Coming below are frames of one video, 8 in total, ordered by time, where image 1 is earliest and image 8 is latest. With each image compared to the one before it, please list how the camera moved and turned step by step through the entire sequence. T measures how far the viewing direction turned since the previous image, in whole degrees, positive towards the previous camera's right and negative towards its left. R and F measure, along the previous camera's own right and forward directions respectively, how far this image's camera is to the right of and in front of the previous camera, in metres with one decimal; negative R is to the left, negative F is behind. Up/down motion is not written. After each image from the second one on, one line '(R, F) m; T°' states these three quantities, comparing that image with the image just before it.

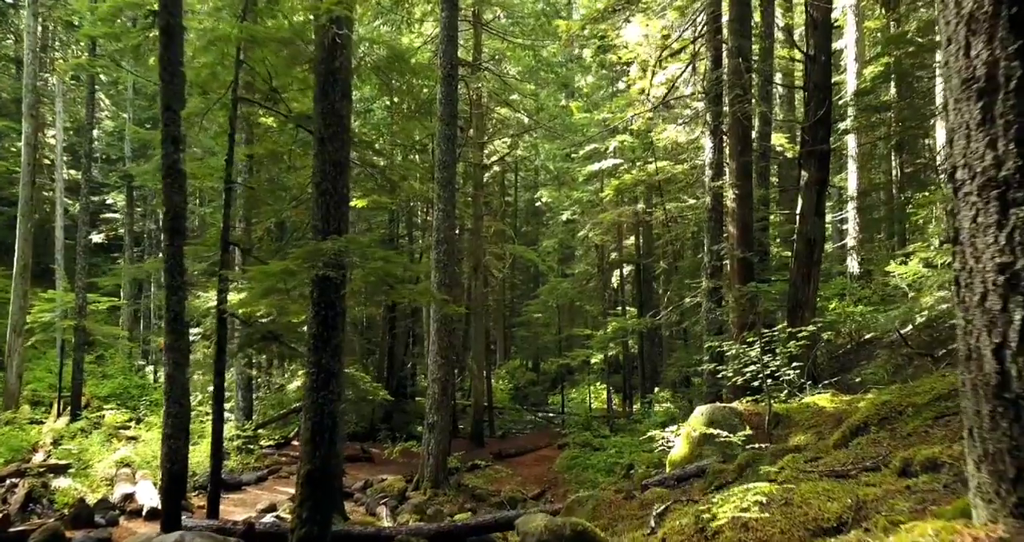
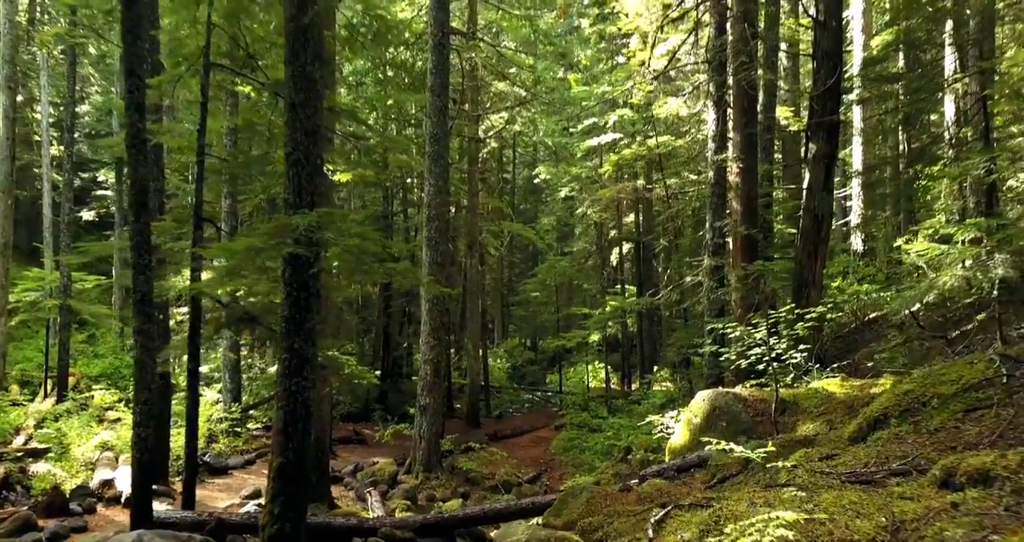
(+0.1, +0.5) m; 0°
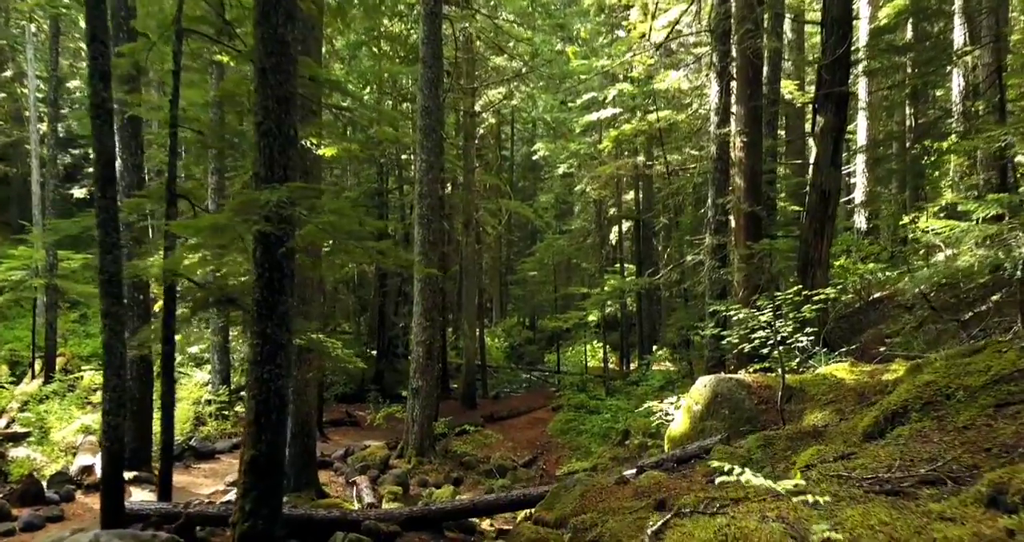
(+0.1, +0.4) m; 0°
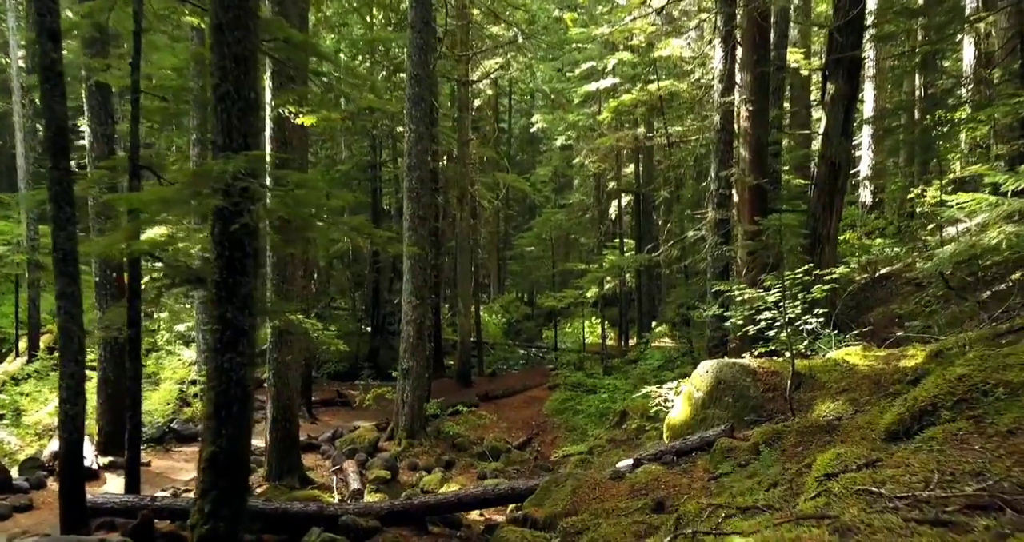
(+0.1, +0.5) m; 0°
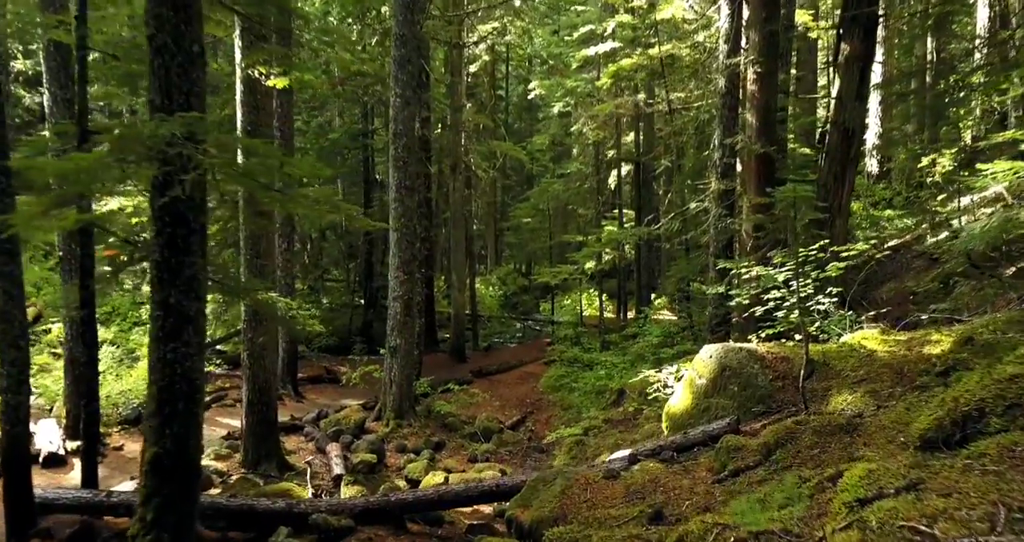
(+0.1, +0.6) m; 0°
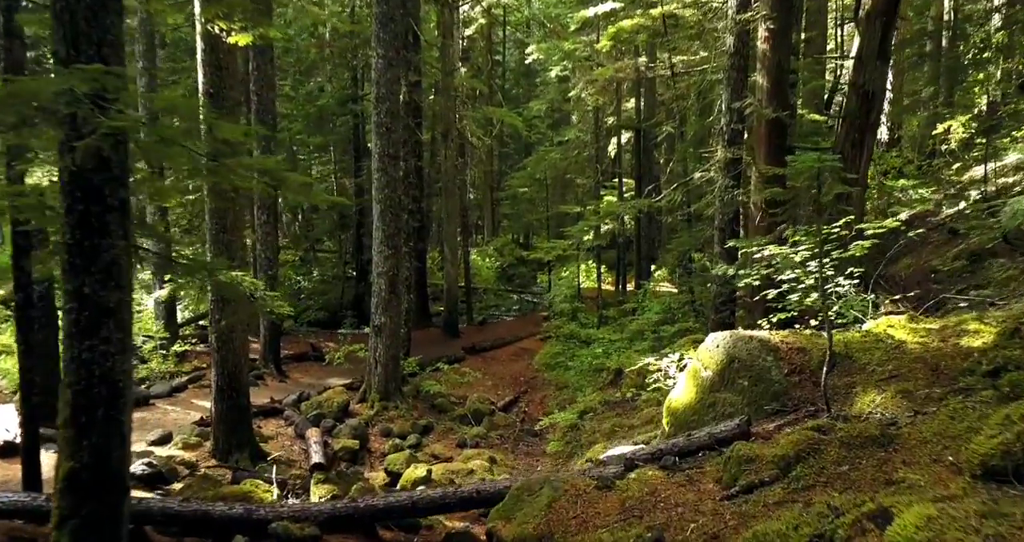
(+0.1, +0.7) m; 0°
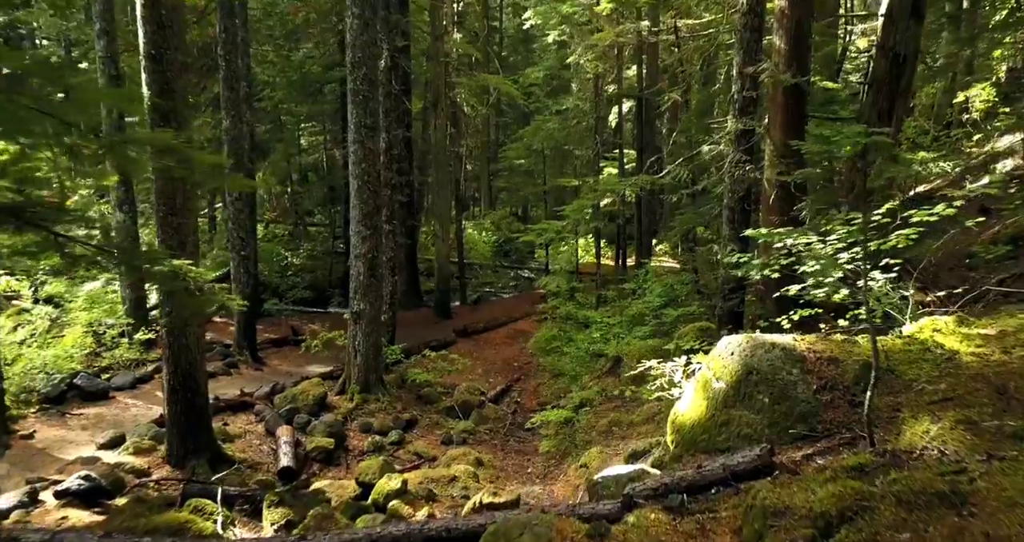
(+0.1, +0.8) m; 0°
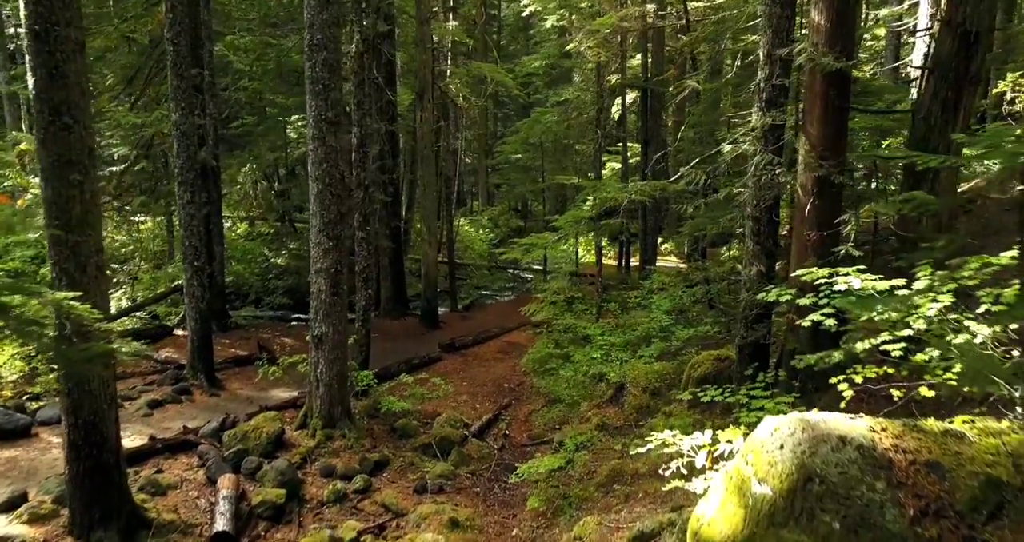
(+0.2, +1.4) m; 0°
